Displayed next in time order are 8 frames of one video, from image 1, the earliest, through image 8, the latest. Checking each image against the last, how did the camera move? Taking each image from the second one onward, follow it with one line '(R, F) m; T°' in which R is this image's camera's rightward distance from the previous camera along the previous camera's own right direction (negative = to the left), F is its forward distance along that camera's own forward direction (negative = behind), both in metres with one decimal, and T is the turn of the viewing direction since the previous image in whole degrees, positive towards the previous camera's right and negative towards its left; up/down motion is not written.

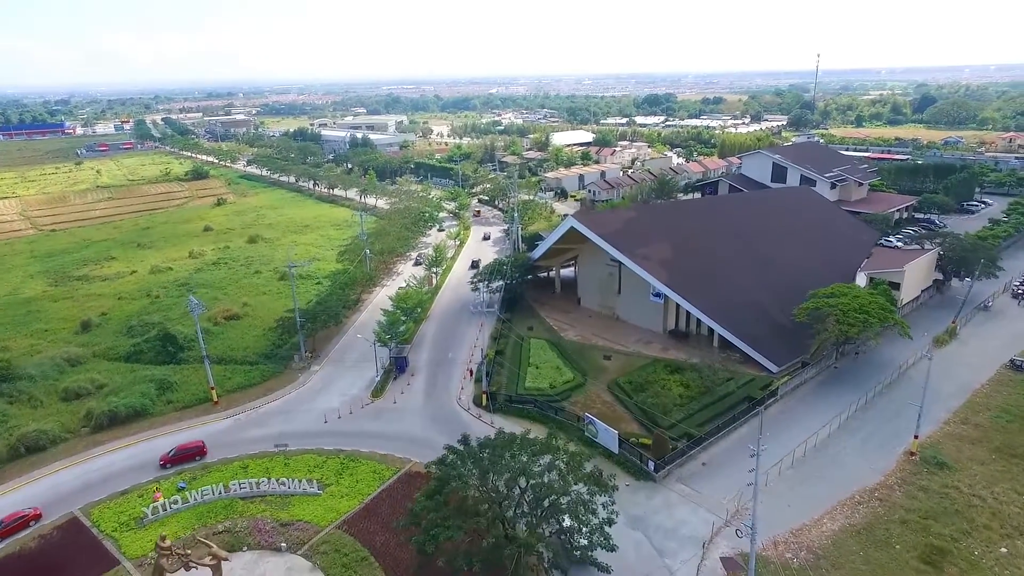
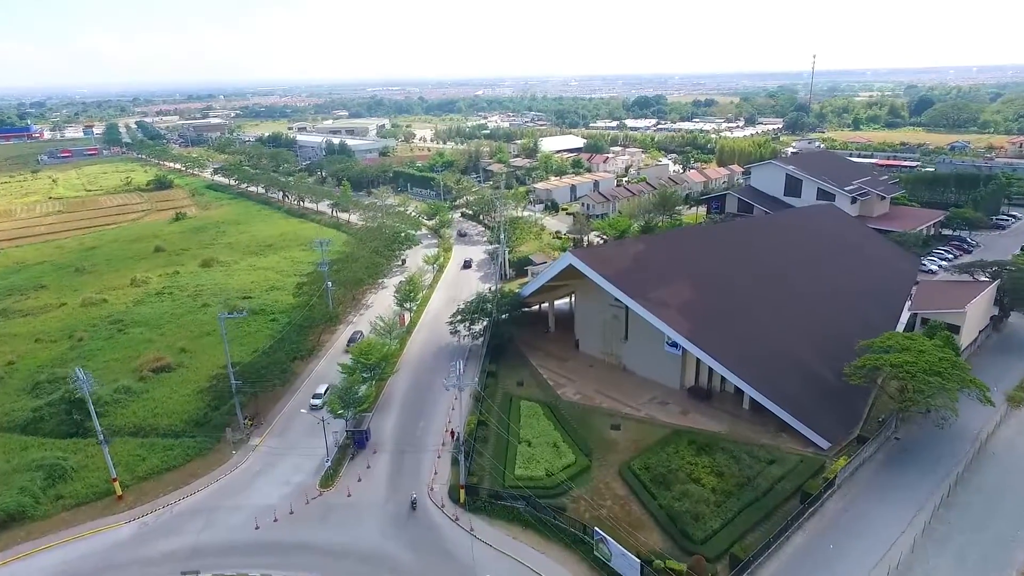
(+0.1, +4.1) m; +1°
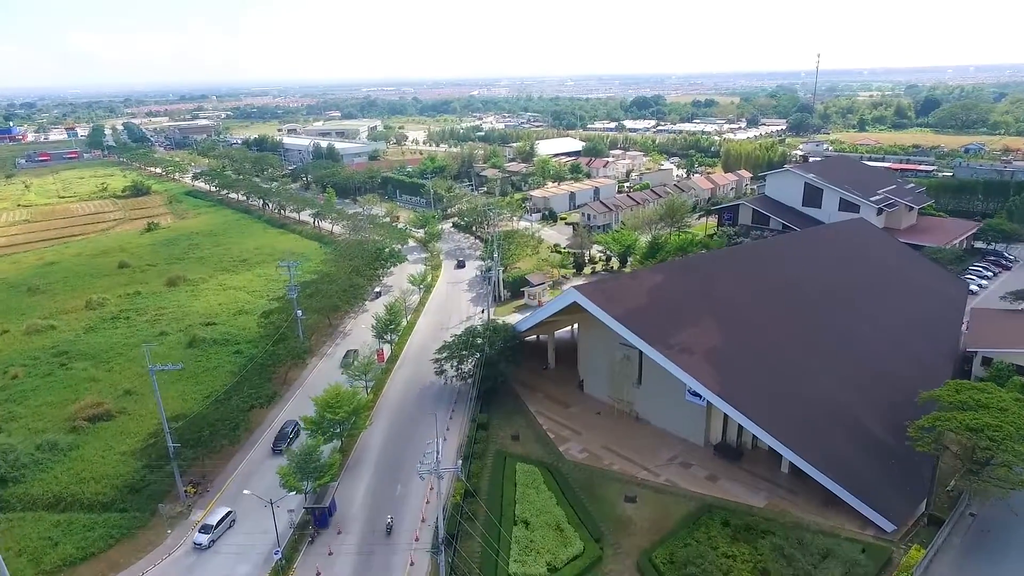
(+0.1, +3.0) m; 0°
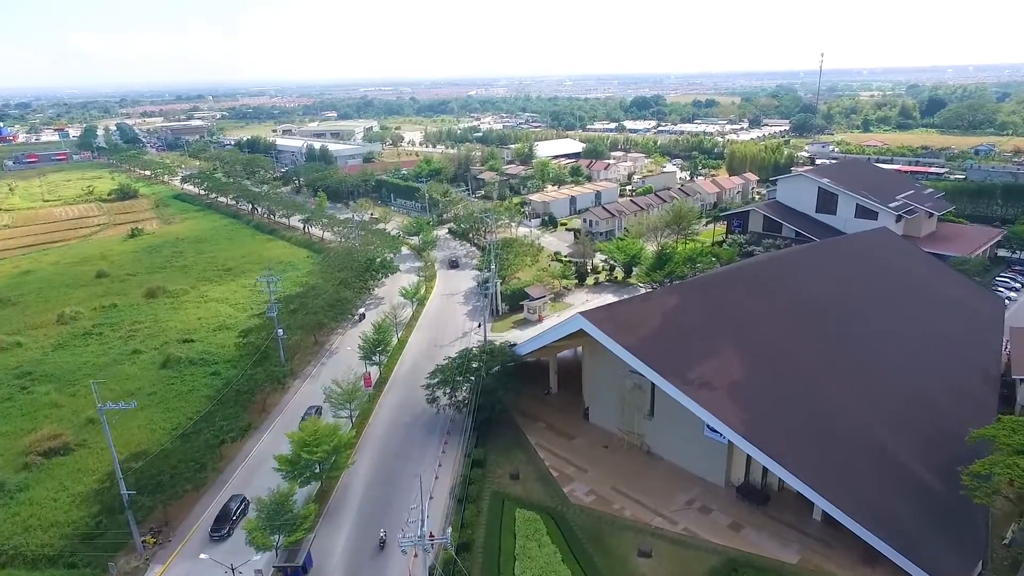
(0.0, +1.7) m; 0°
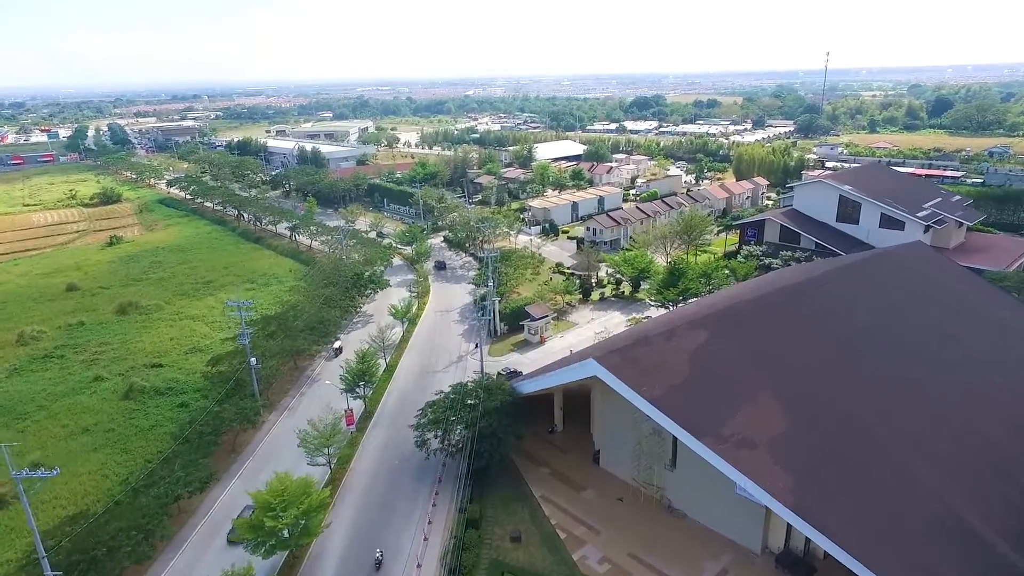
(-0.1, +2.1) m; 0°
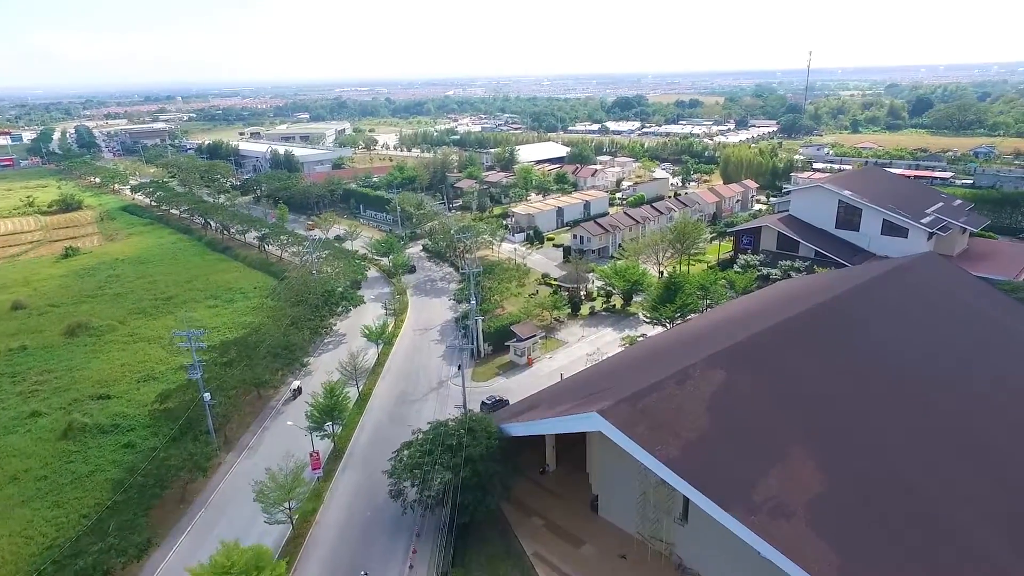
(-0.1, +1.8) m; +2°
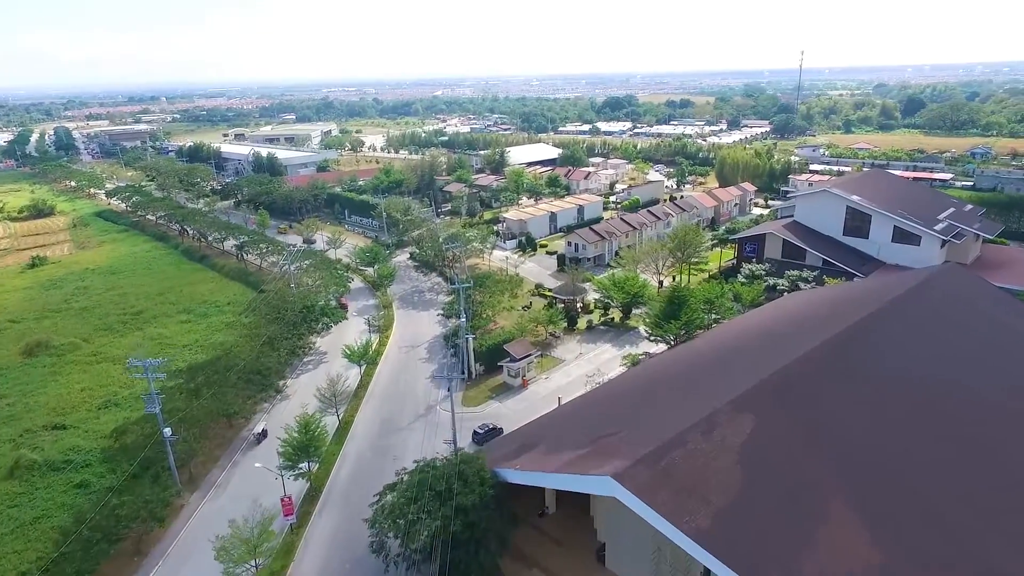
(-0.1, +1.5) m; +1°
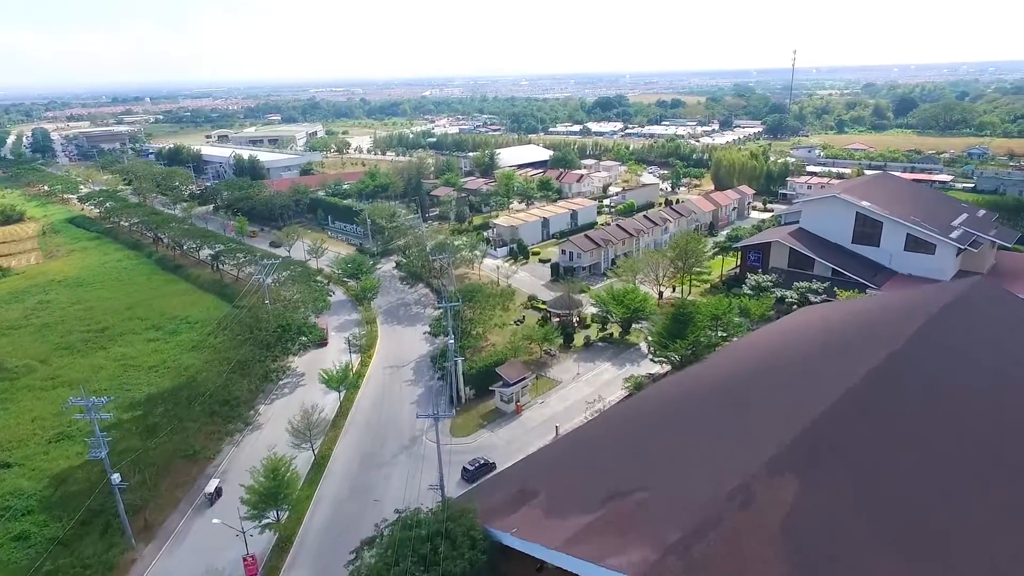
(-0.1, +1.6) m; +1°
